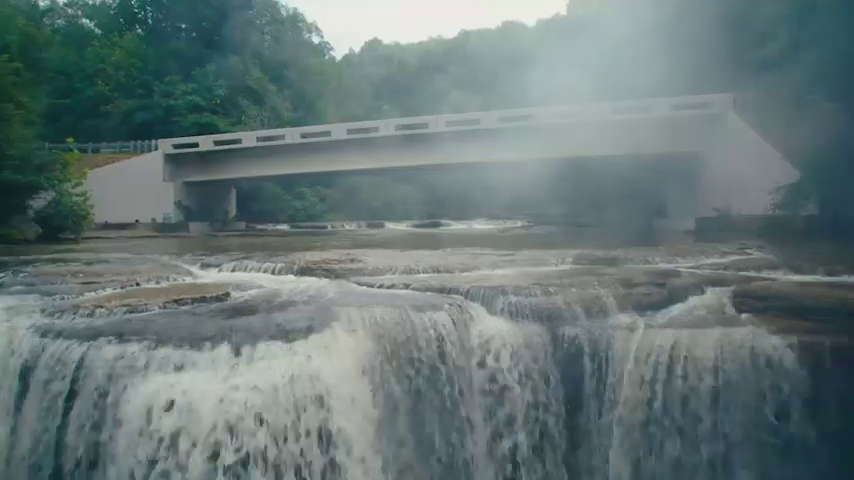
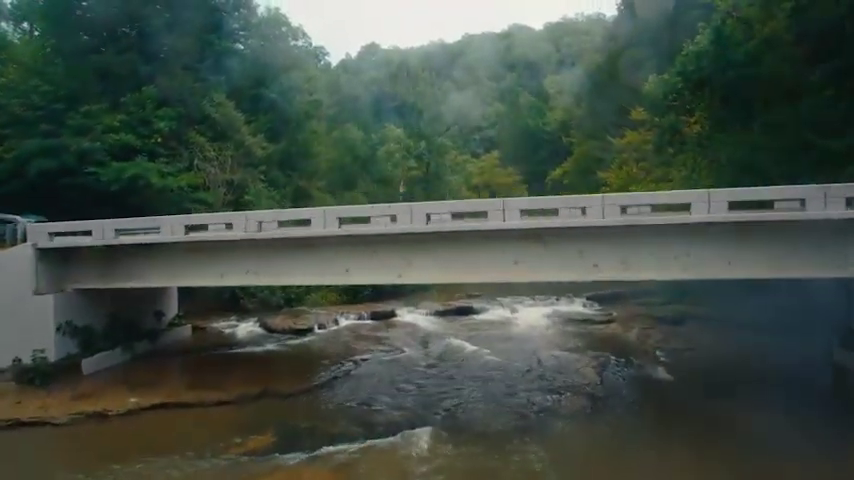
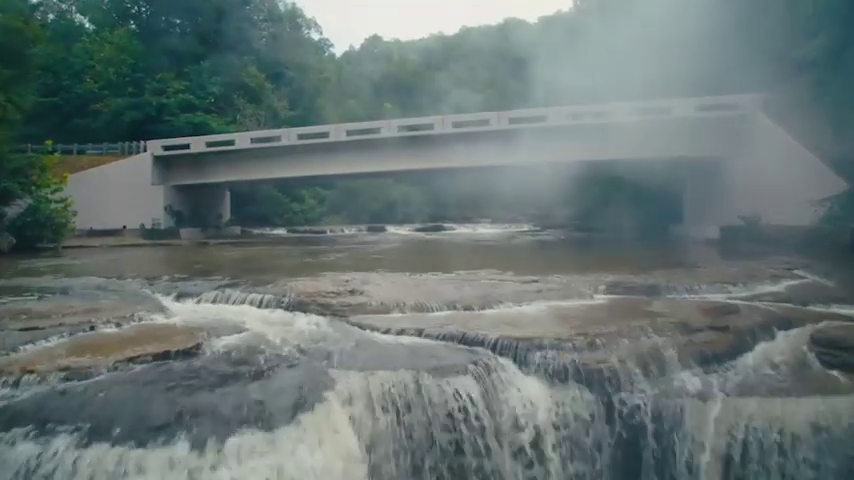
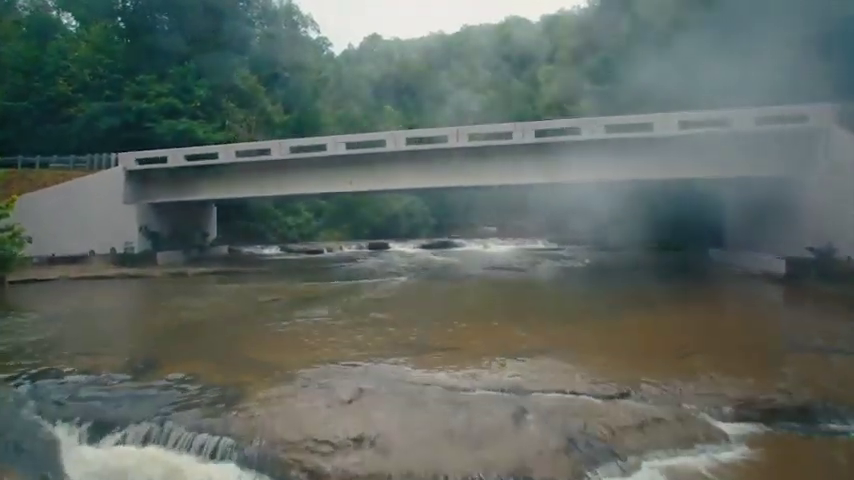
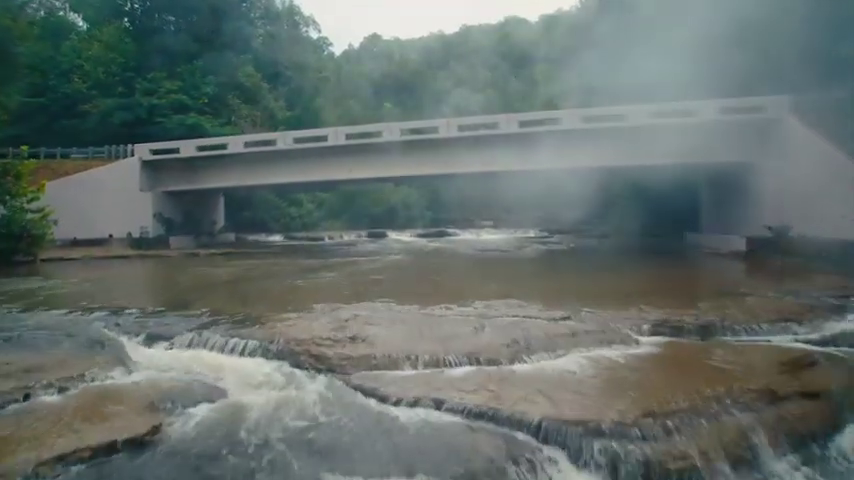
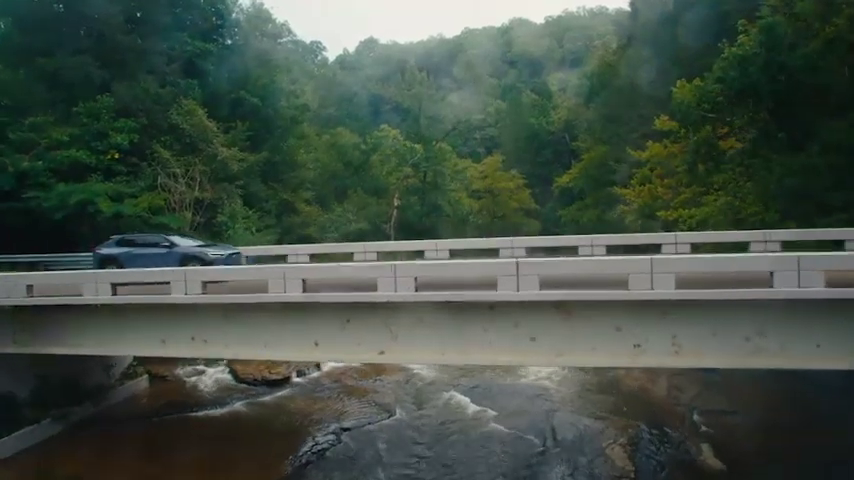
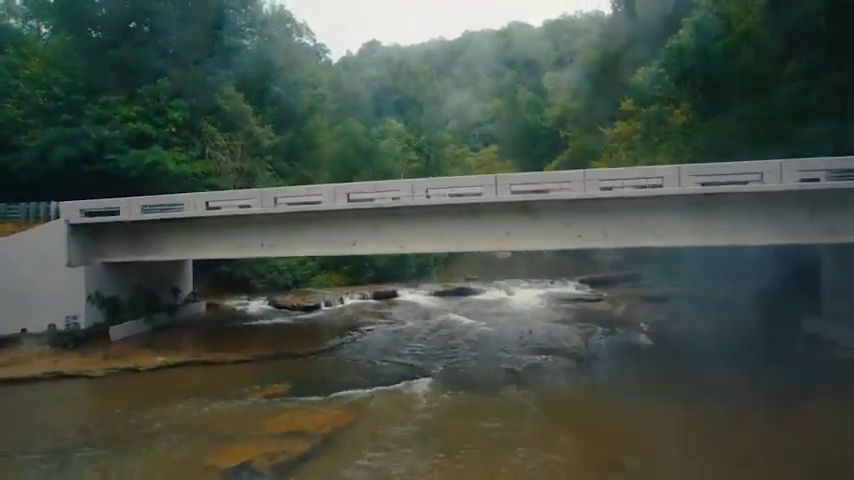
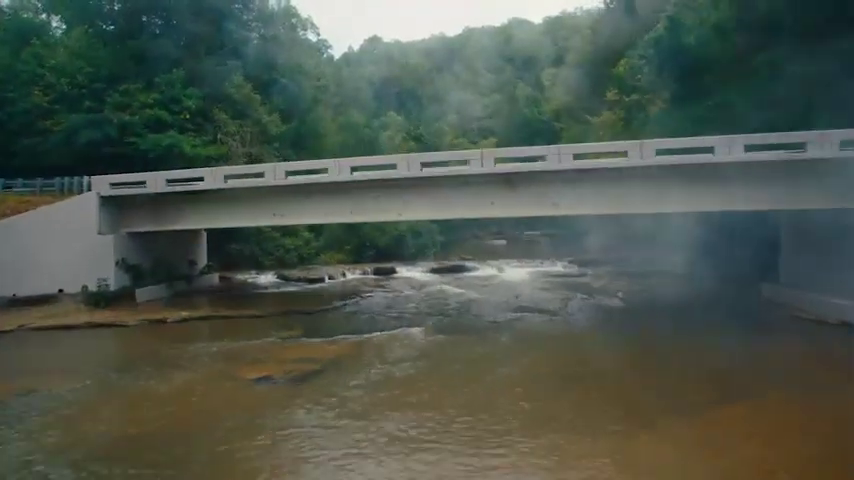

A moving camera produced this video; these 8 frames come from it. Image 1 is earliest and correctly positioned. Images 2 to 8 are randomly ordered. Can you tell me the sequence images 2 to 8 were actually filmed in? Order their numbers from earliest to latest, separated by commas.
3, 5, 4, 8, 7, 2, 6
